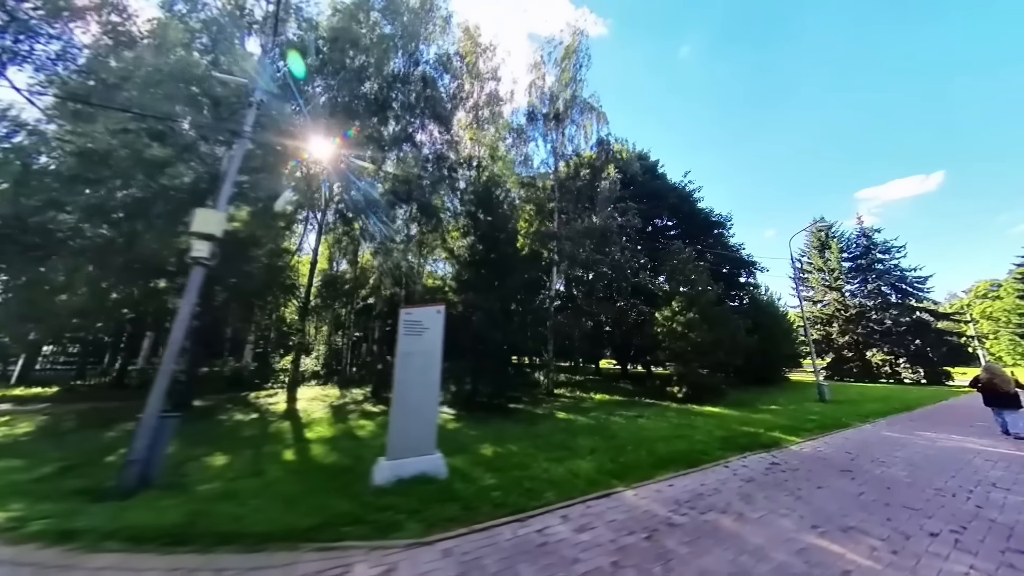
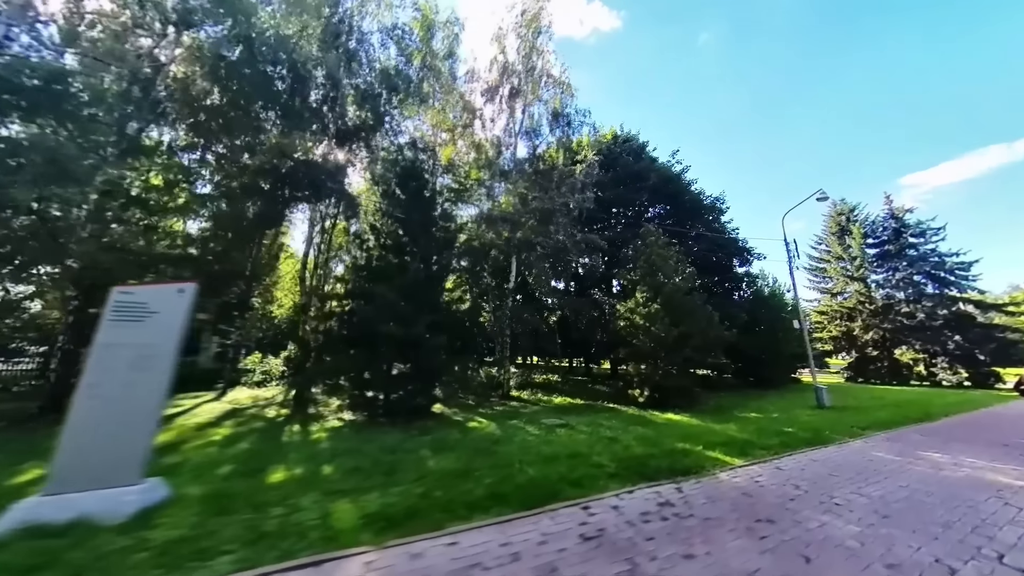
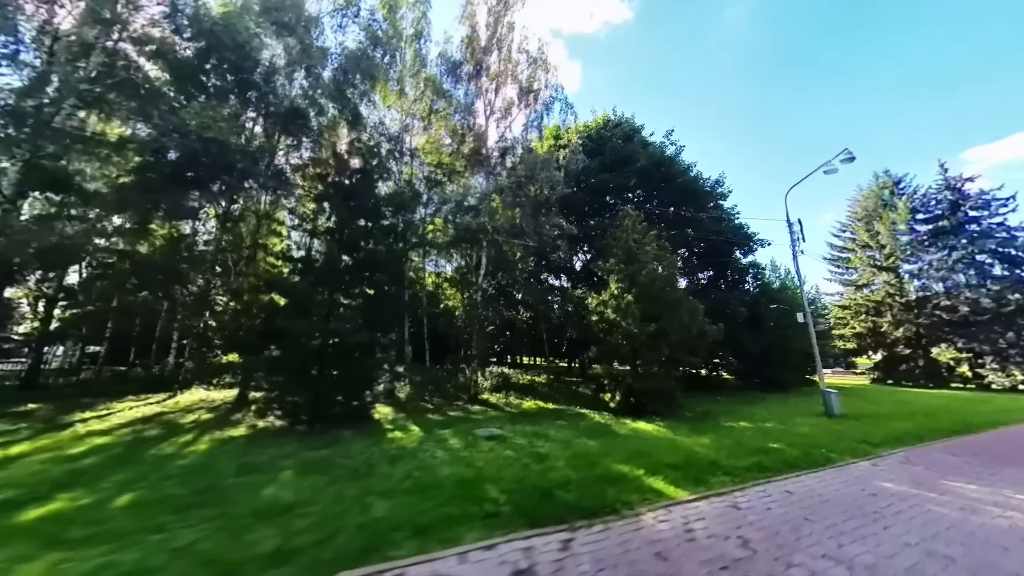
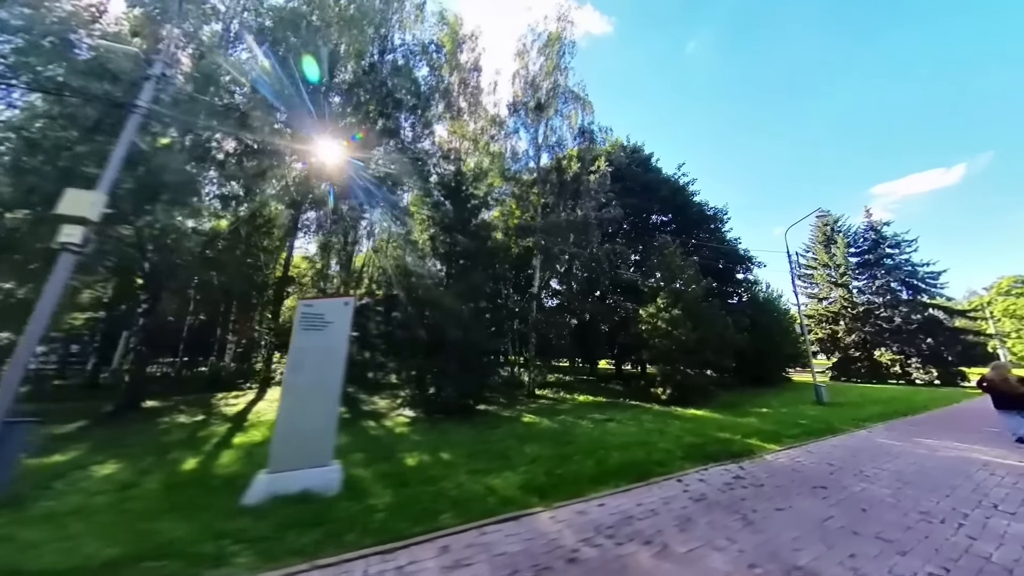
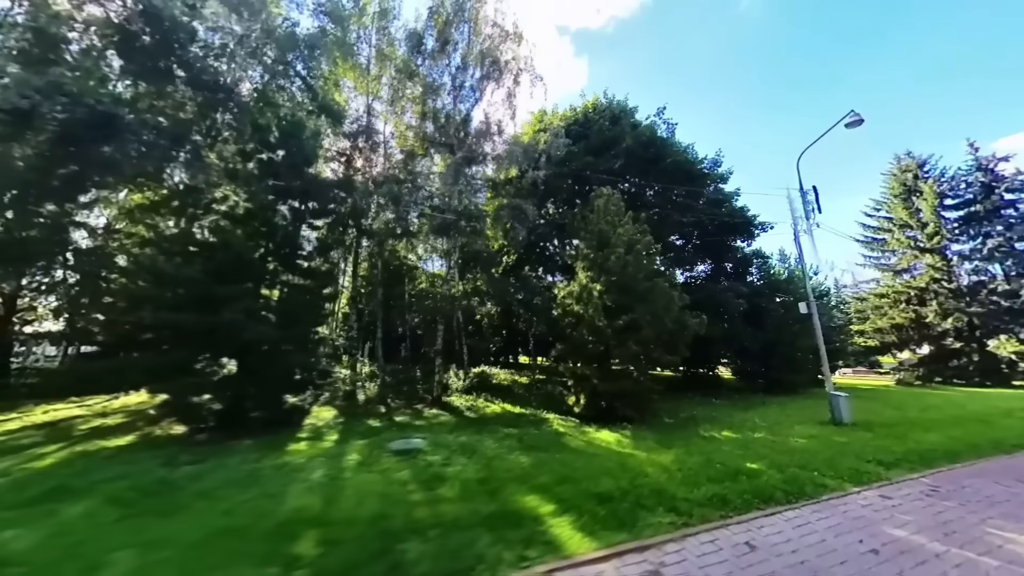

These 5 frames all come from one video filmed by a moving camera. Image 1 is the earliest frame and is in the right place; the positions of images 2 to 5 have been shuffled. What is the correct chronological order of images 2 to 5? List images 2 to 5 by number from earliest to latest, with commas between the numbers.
4, 2, 3, 5
